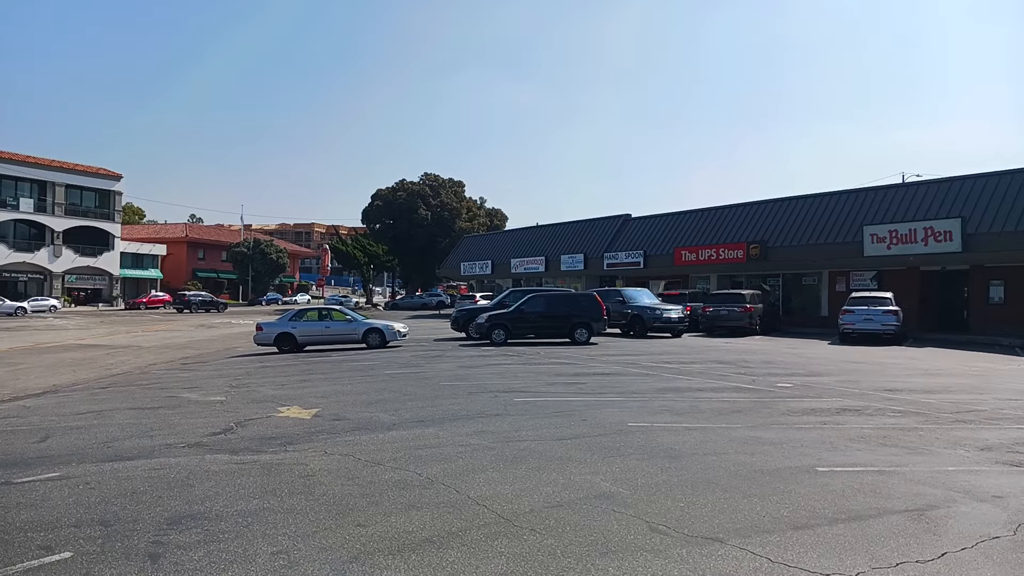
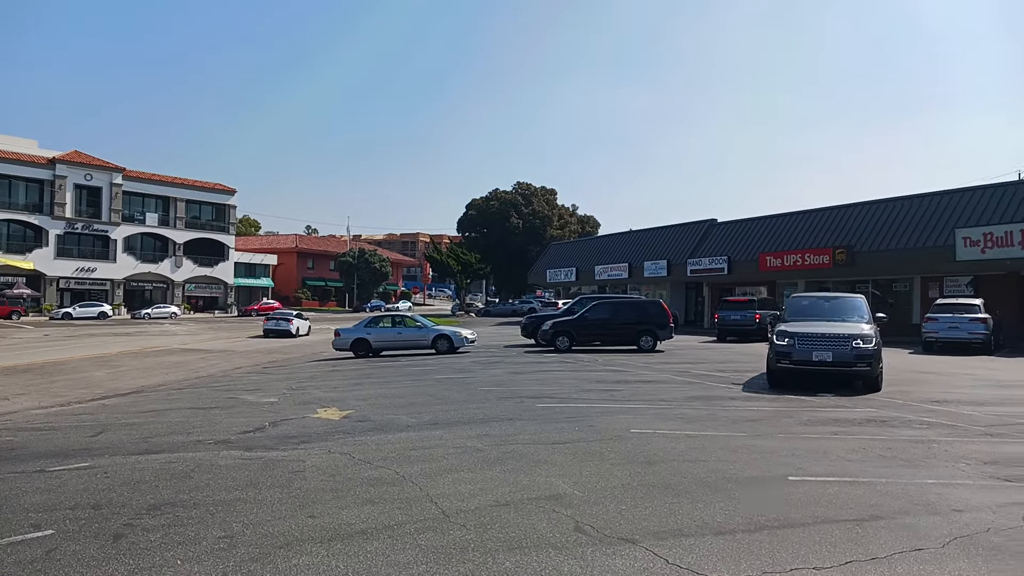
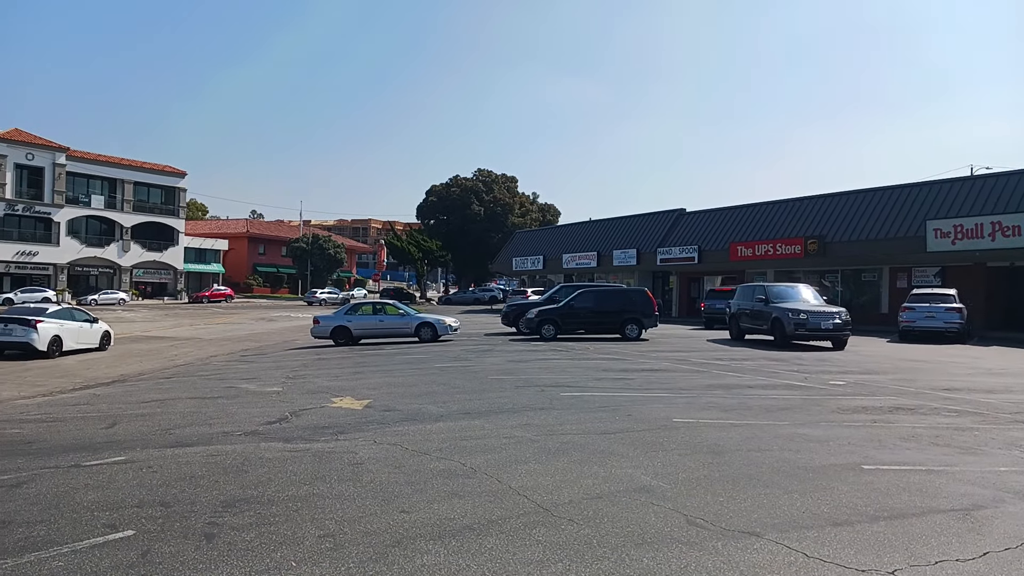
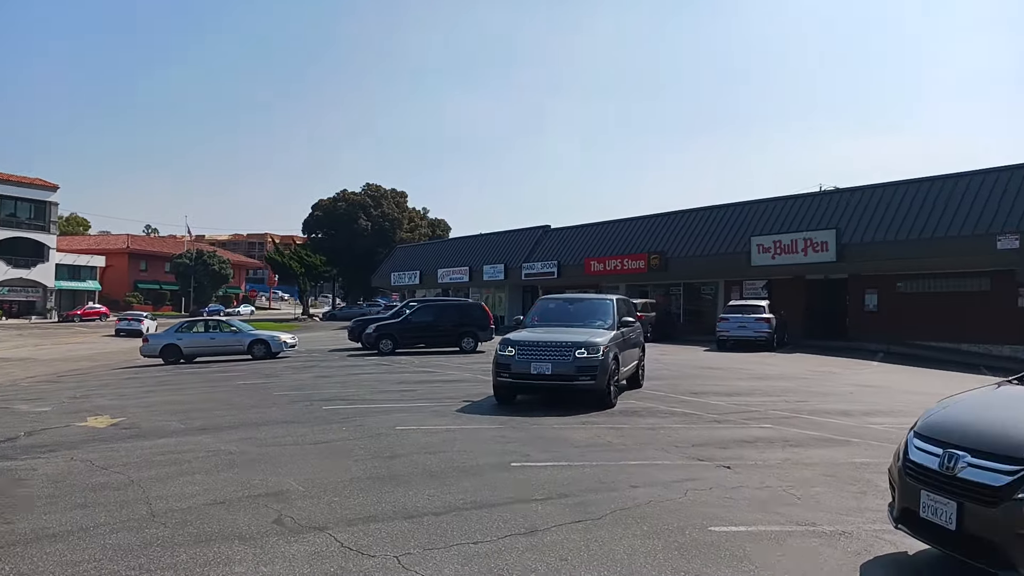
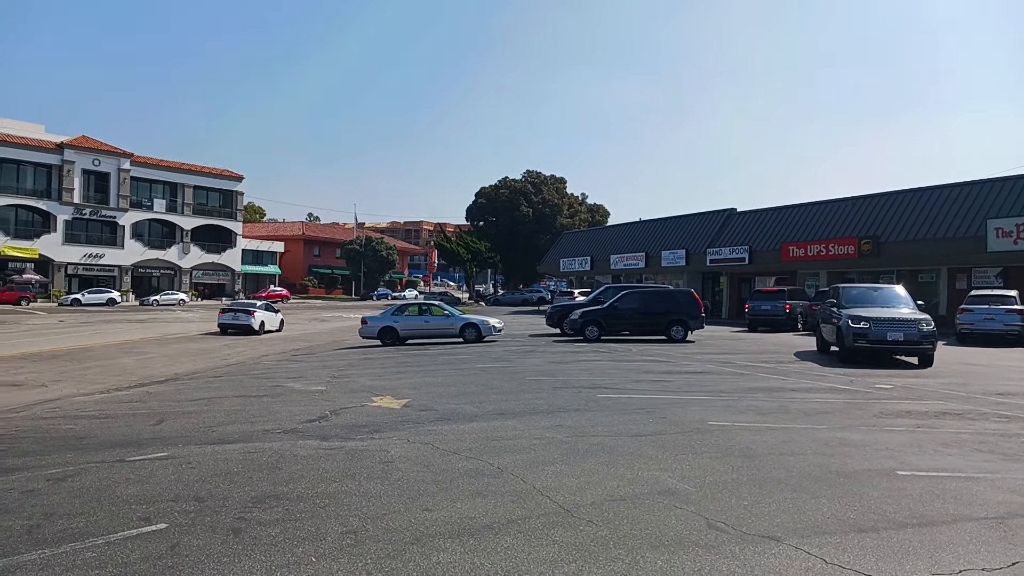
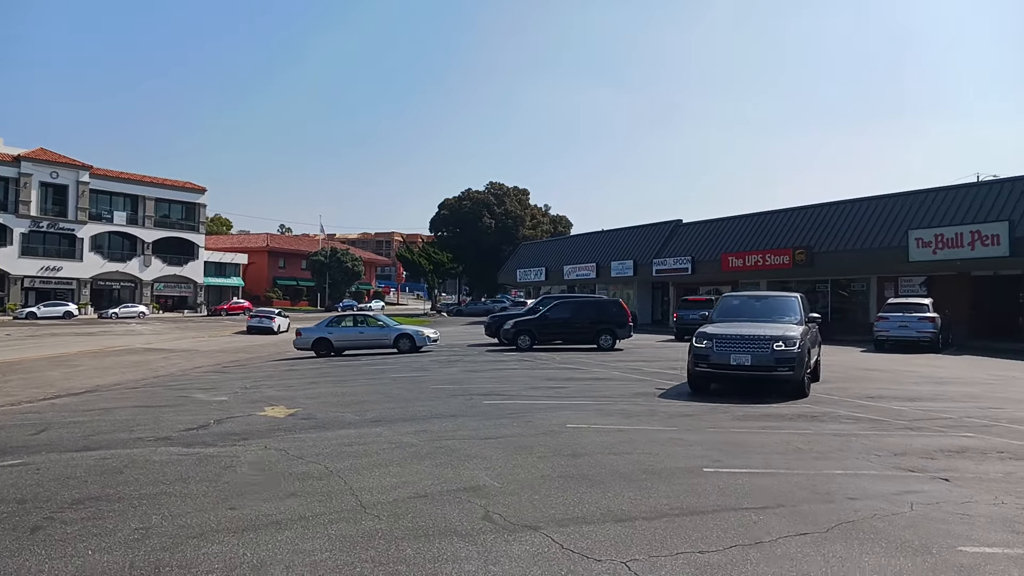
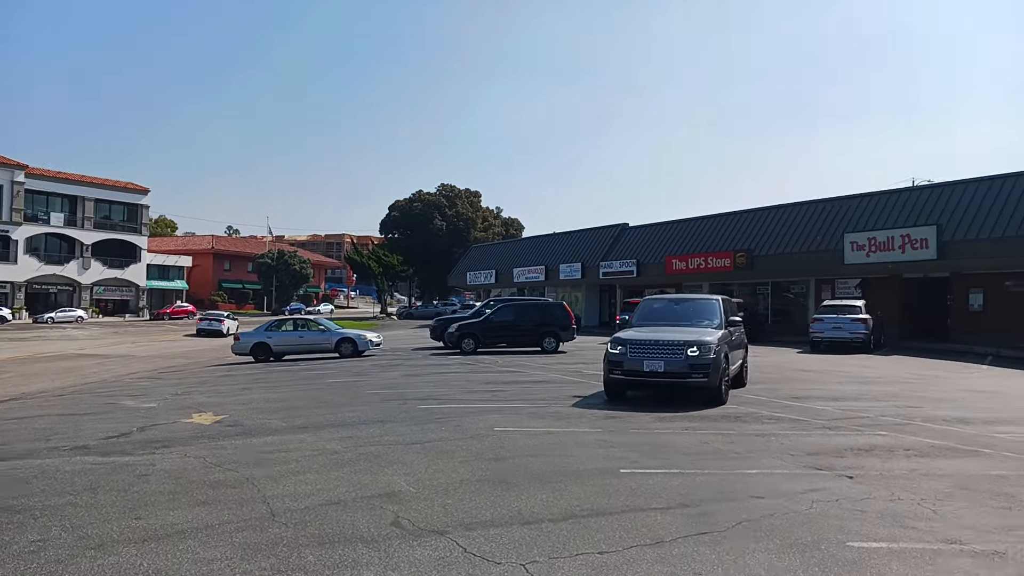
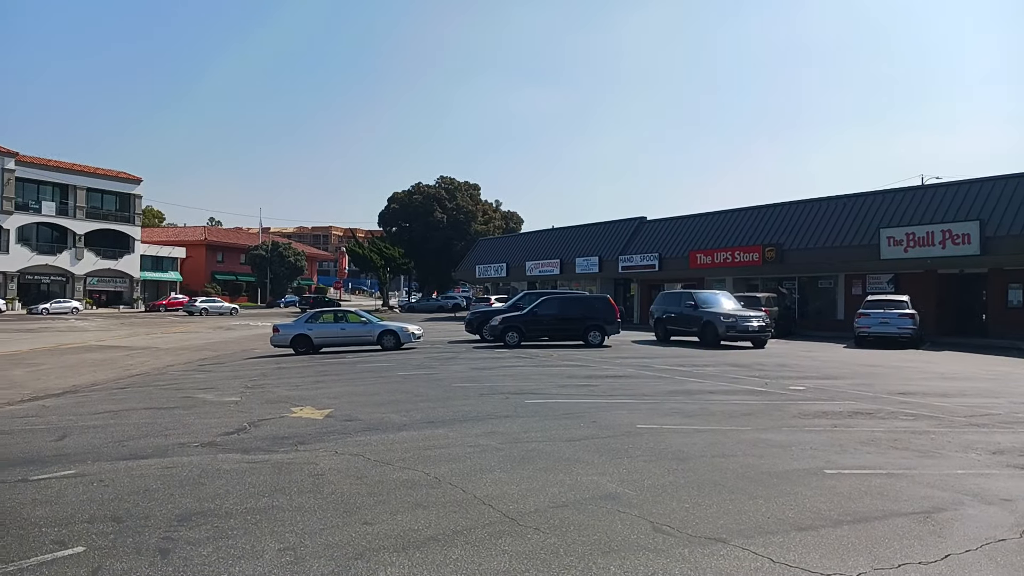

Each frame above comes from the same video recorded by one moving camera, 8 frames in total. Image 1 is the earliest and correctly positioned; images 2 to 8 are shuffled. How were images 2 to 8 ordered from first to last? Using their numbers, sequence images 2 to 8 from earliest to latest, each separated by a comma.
8, 3, 5, 2, 6, 7, 4
